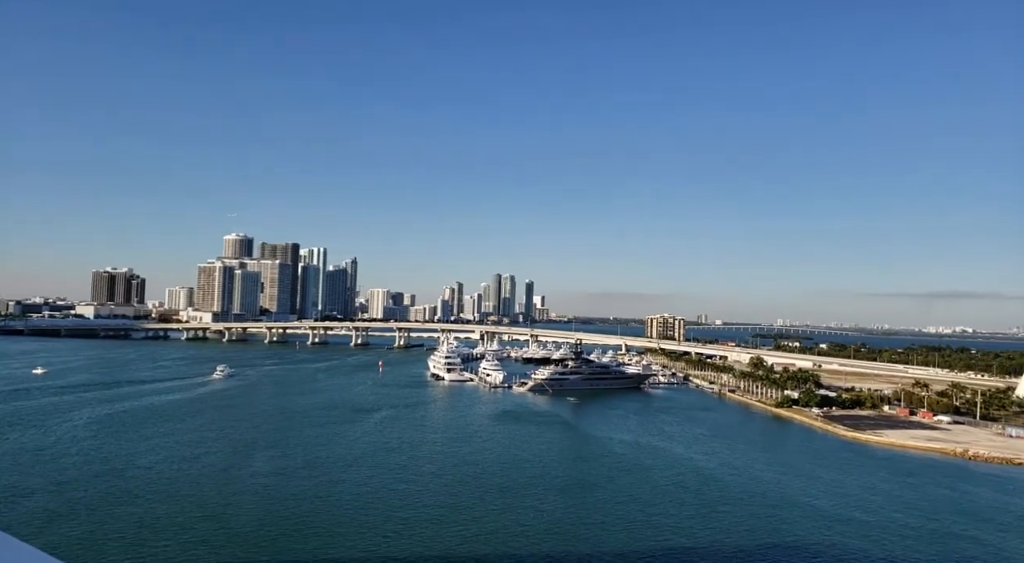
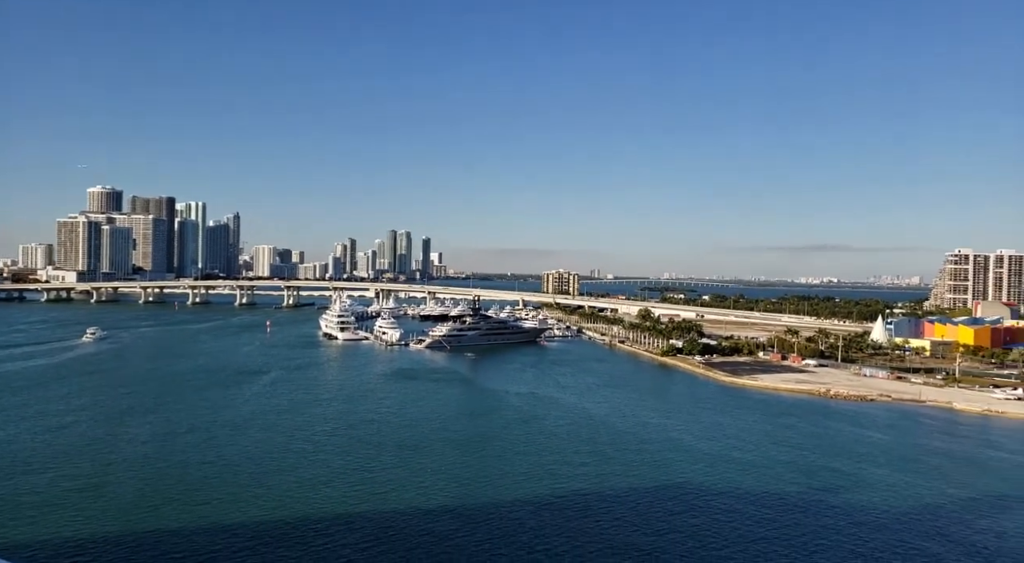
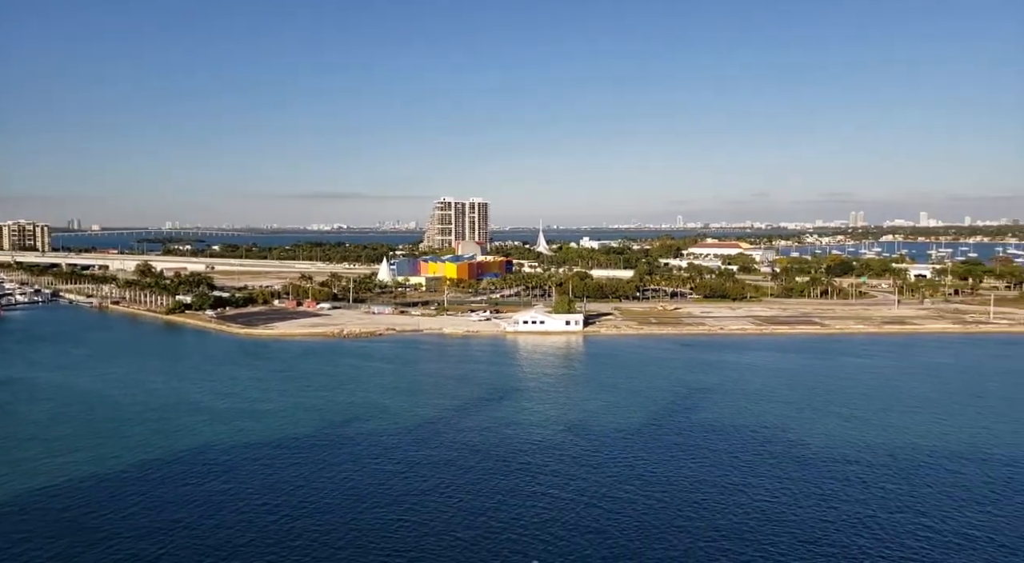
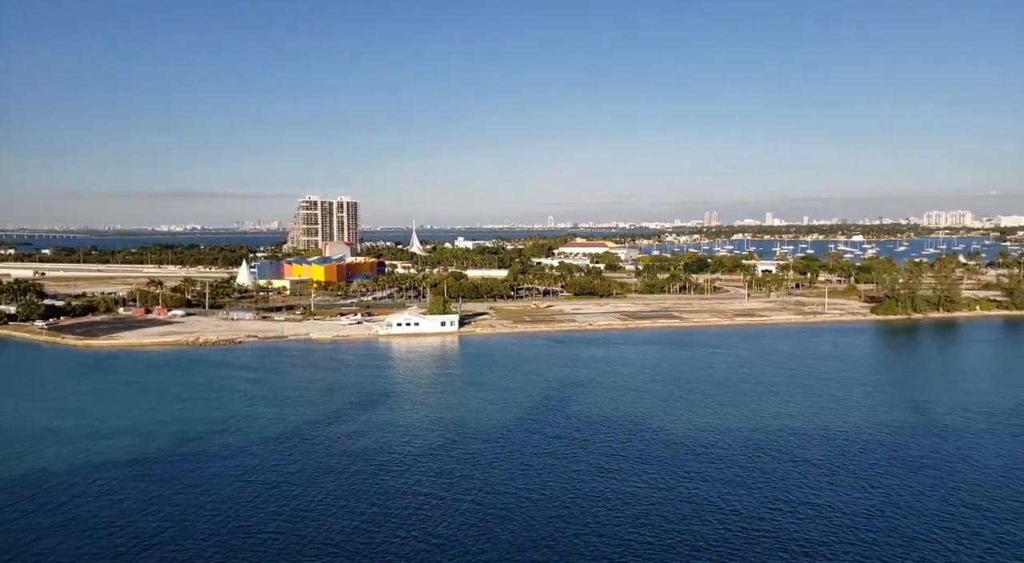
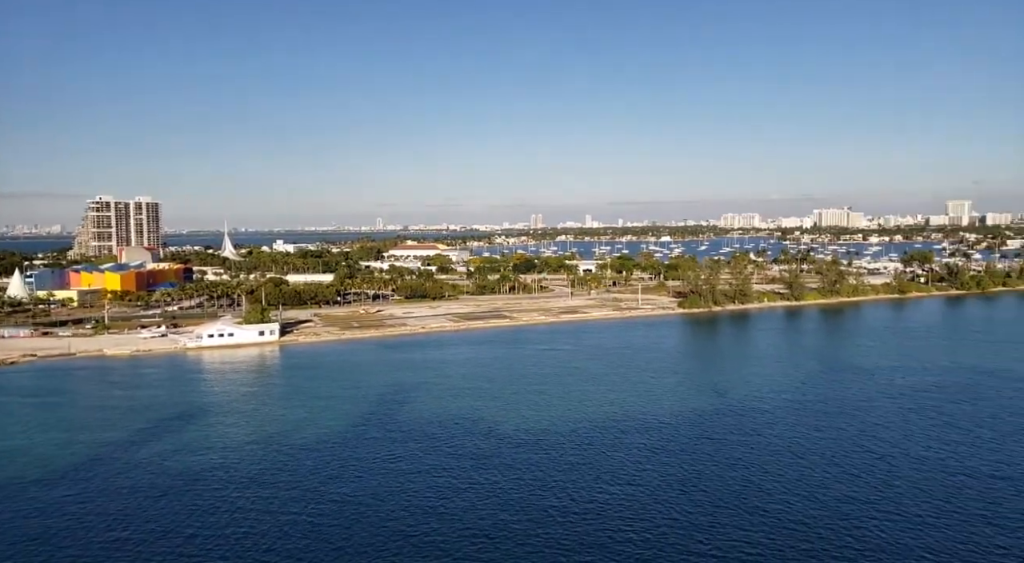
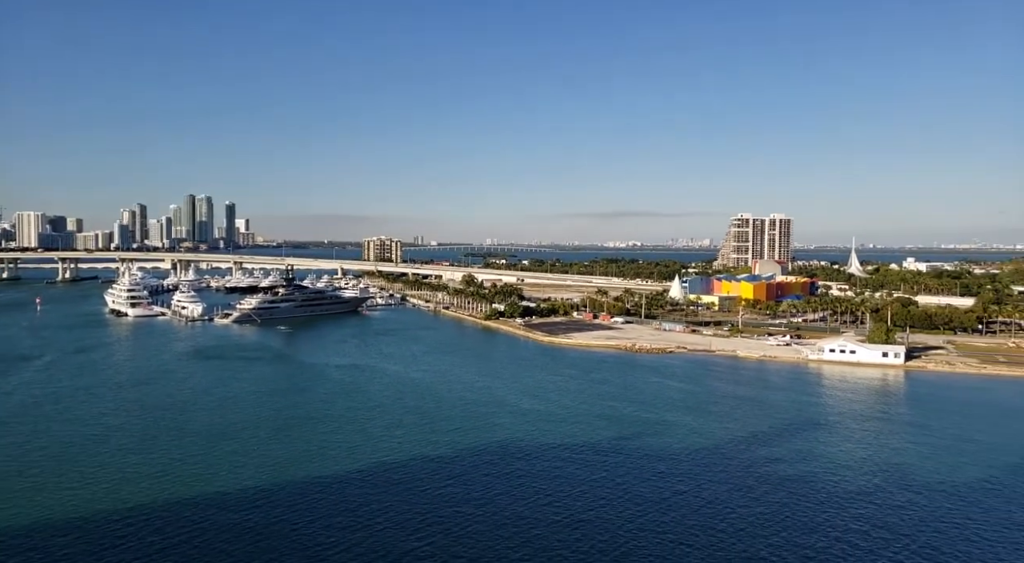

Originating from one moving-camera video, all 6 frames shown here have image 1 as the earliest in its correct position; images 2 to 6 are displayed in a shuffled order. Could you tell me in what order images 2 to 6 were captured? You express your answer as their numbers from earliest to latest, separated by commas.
2, 6, 3, 4, 5
